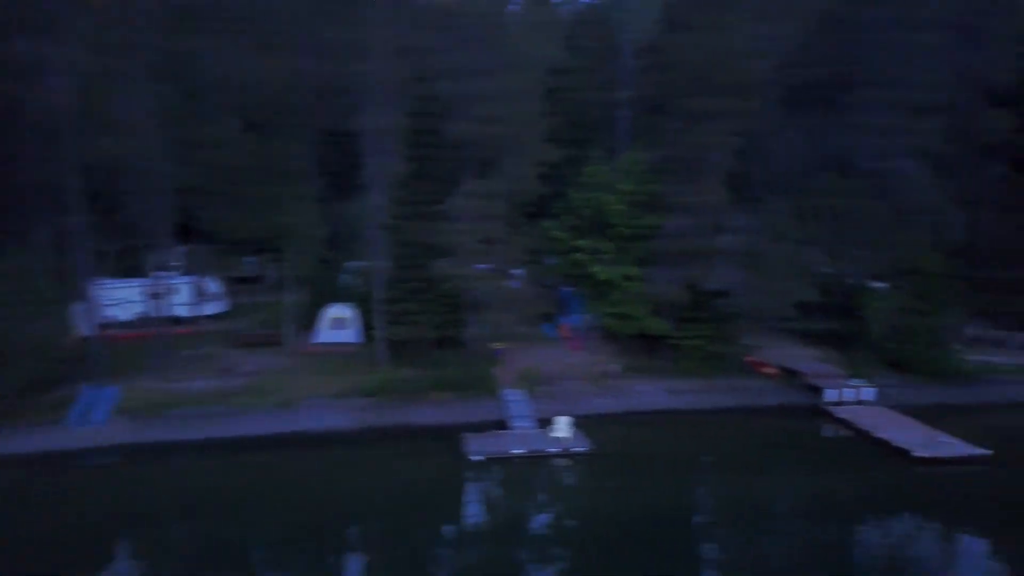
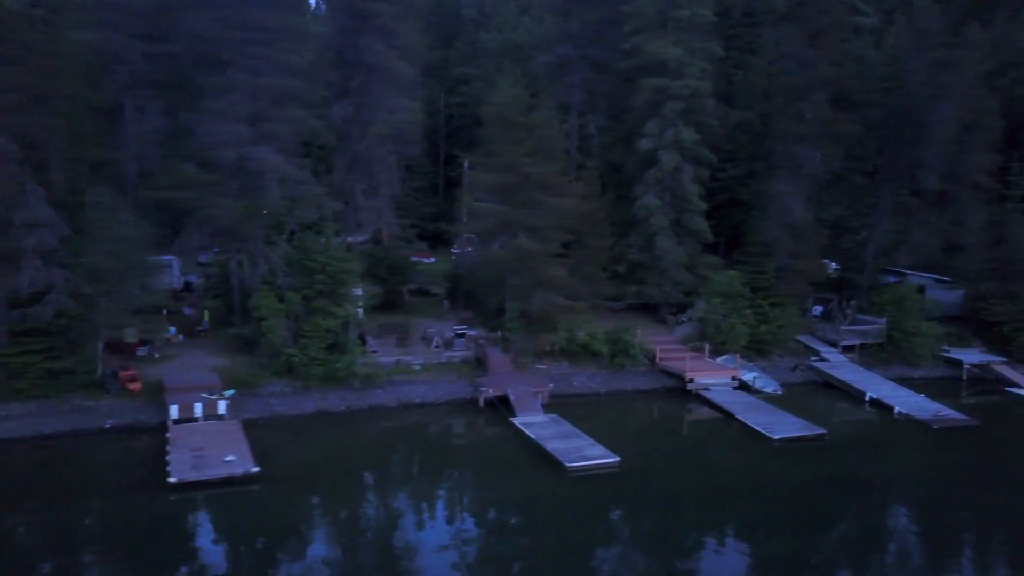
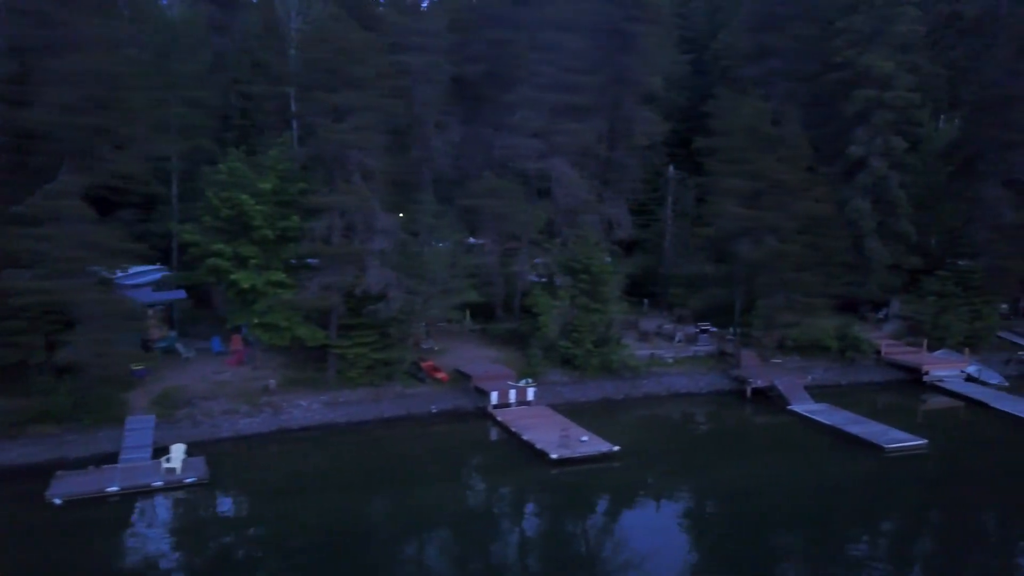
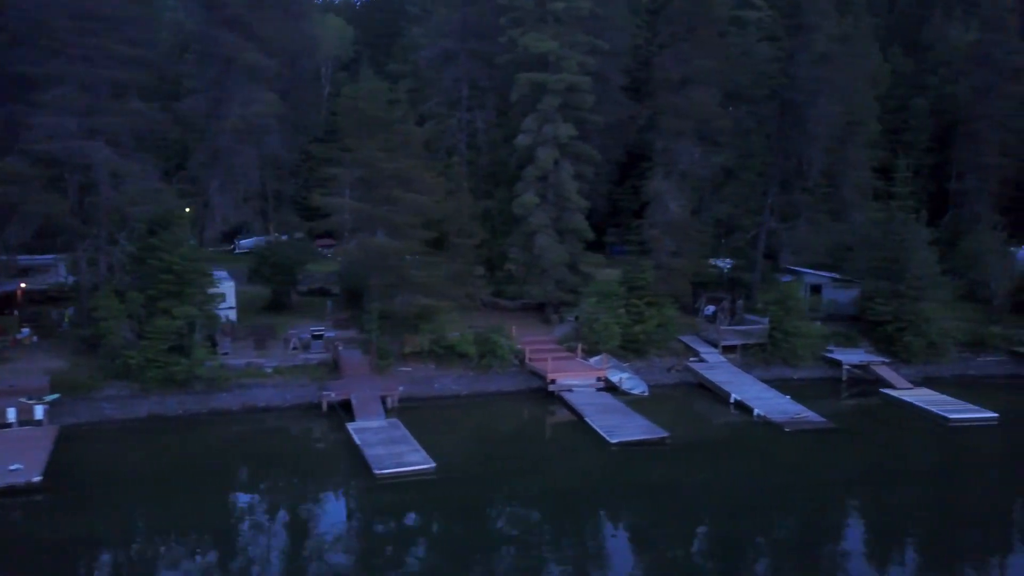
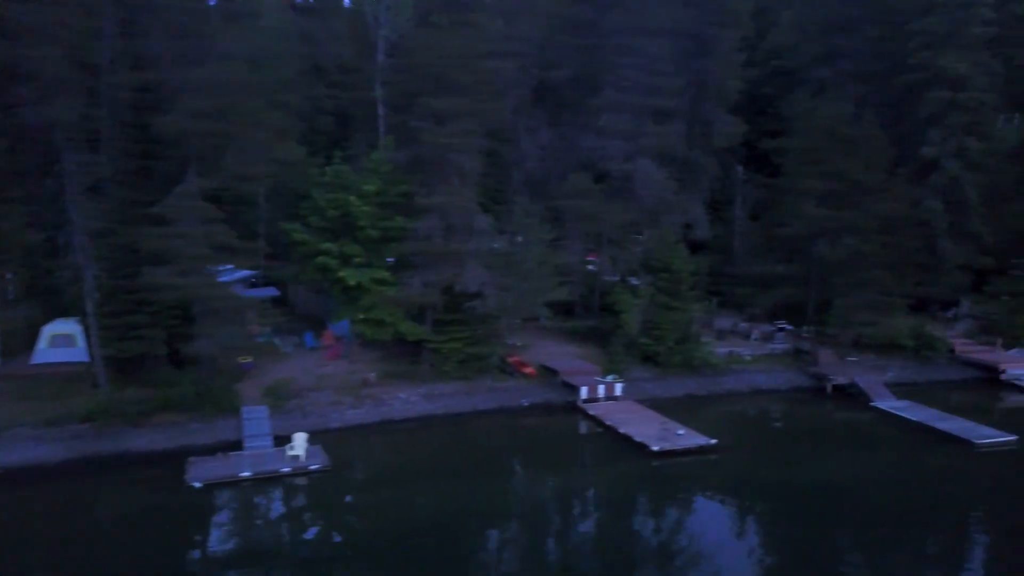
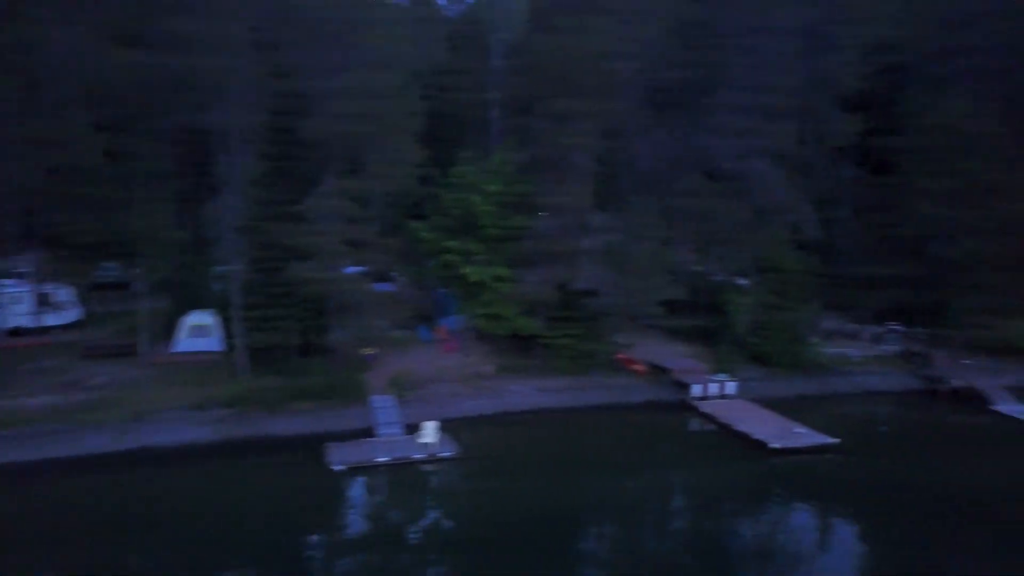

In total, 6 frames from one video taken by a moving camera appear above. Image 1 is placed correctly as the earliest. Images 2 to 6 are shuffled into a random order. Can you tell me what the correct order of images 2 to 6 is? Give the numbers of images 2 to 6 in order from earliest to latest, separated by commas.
6, 5, 3, 2, 4
